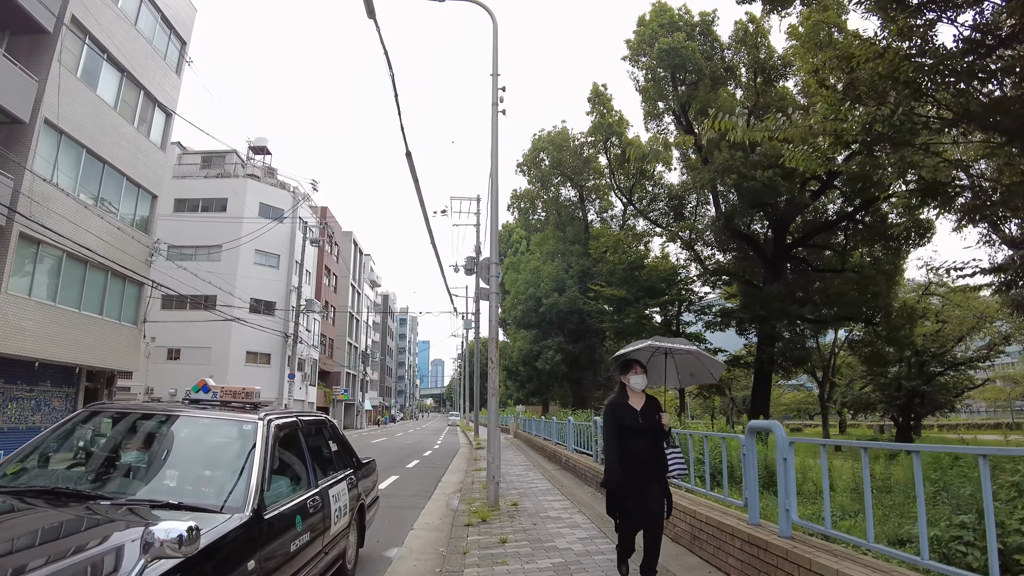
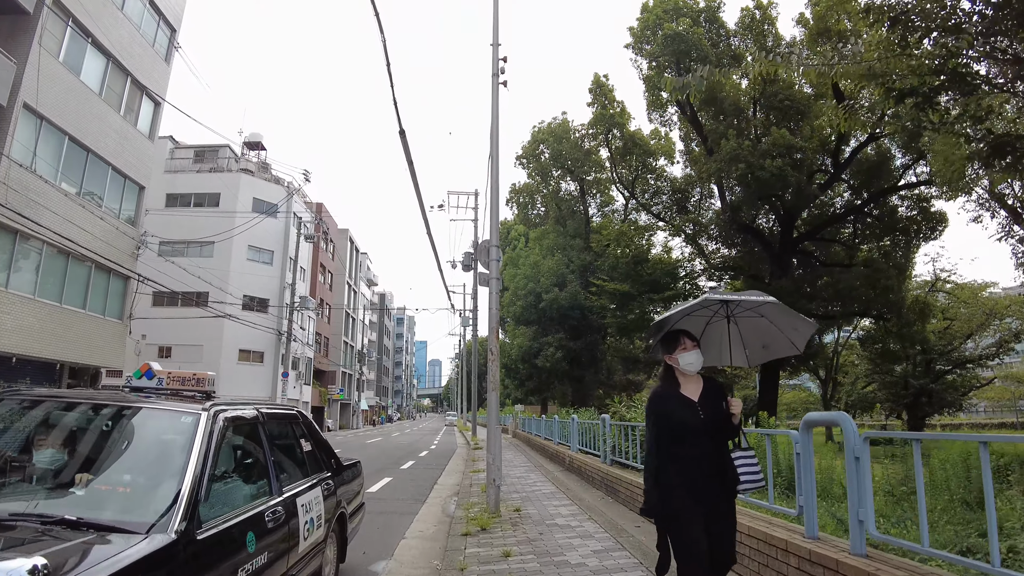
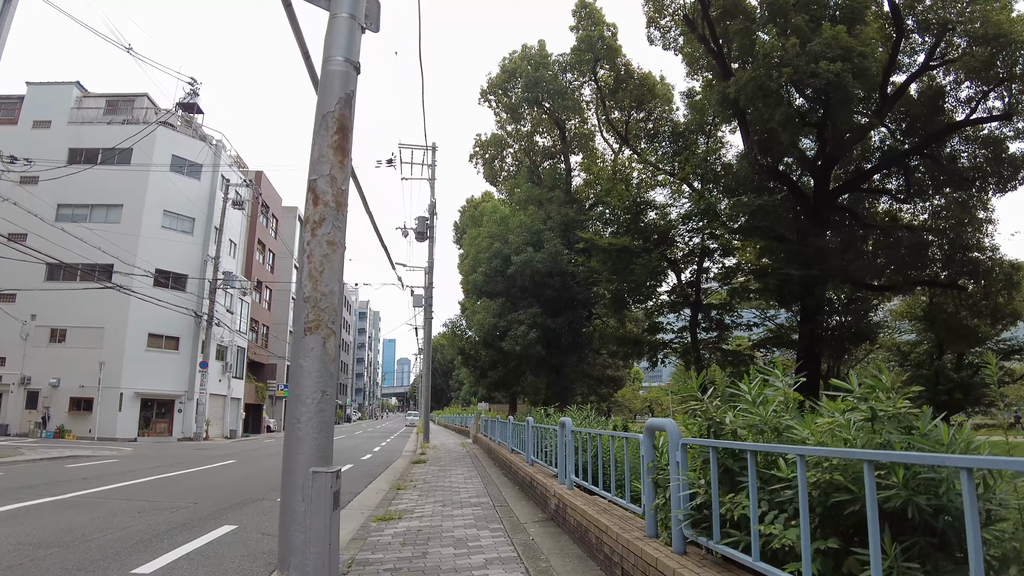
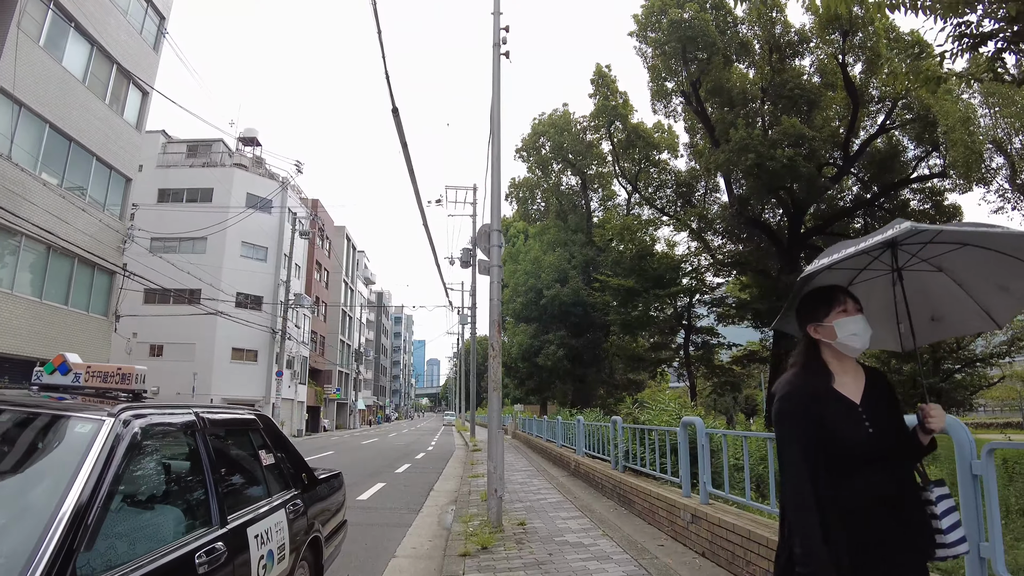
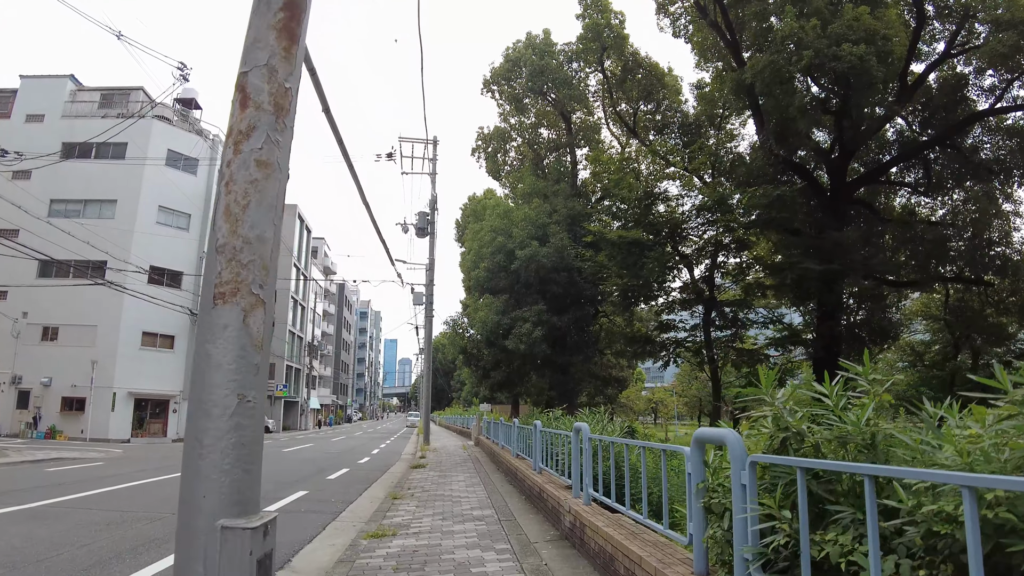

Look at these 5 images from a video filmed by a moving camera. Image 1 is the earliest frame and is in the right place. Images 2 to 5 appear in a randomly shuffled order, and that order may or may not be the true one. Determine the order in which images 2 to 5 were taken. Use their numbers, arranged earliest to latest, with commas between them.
2, 4, 3, 5
